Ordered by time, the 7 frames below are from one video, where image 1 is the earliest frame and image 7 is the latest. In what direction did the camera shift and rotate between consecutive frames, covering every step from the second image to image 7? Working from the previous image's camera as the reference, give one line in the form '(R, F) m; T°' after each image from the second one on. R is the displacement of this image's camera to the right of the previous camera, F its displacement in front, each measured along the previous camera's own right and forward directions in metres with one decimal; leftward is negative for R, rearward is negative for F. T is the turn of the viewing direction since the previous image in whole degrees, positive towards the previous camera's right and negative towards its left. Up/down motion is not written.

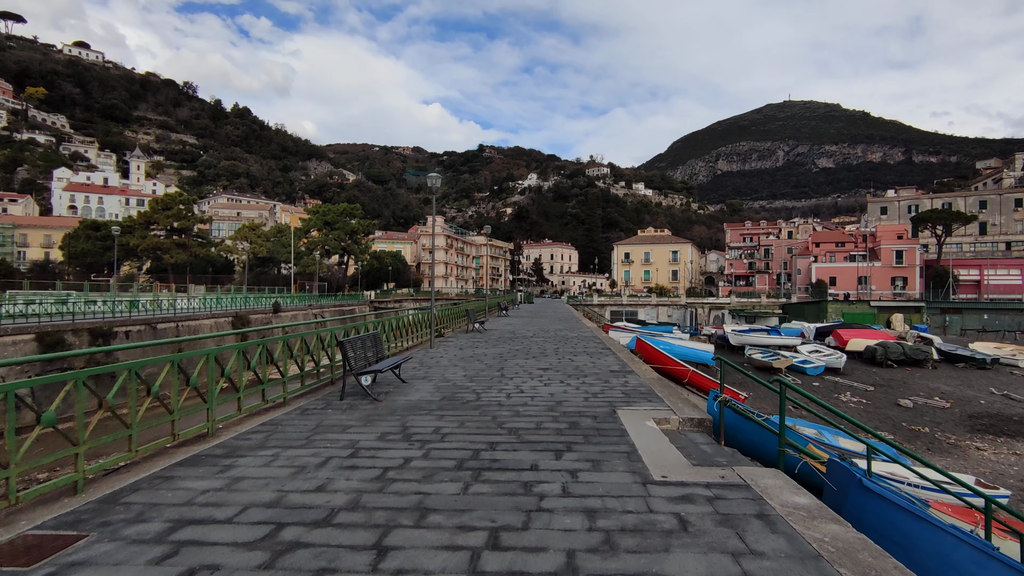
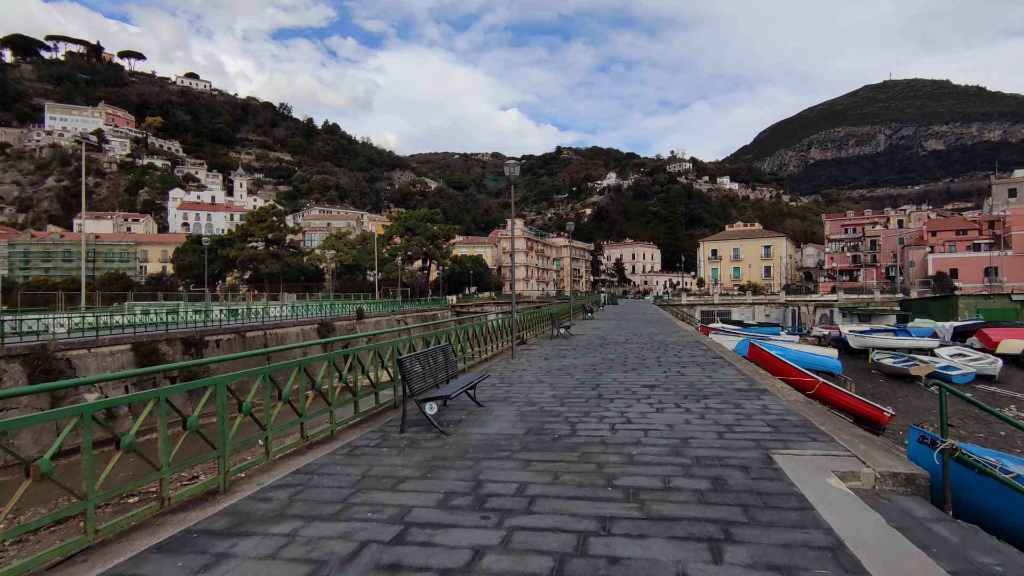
(-0.2, +1.4) m; -8°
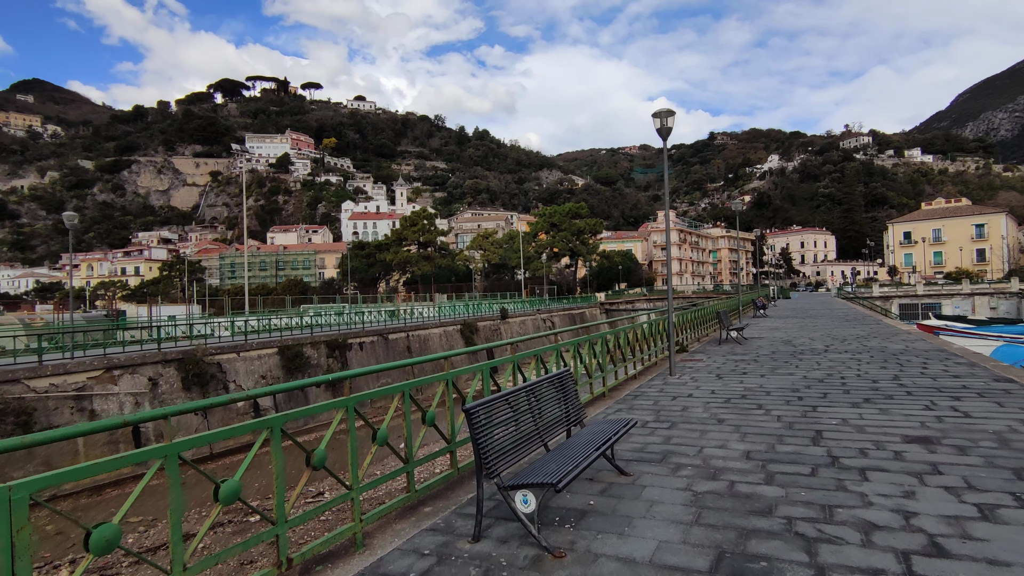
(0.0, +2.4) m; -15°
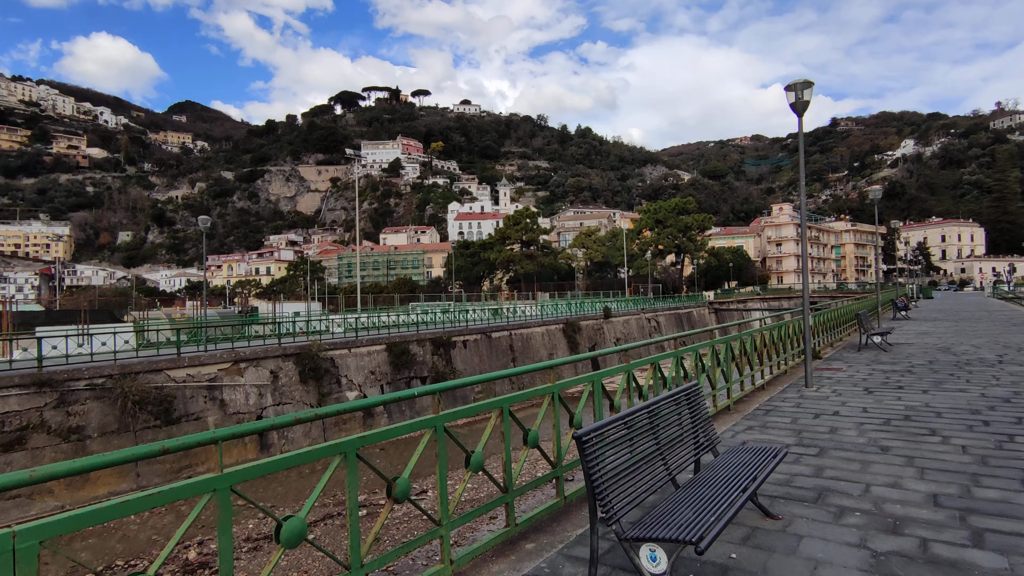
(-0.1, +0.5) m; -10°
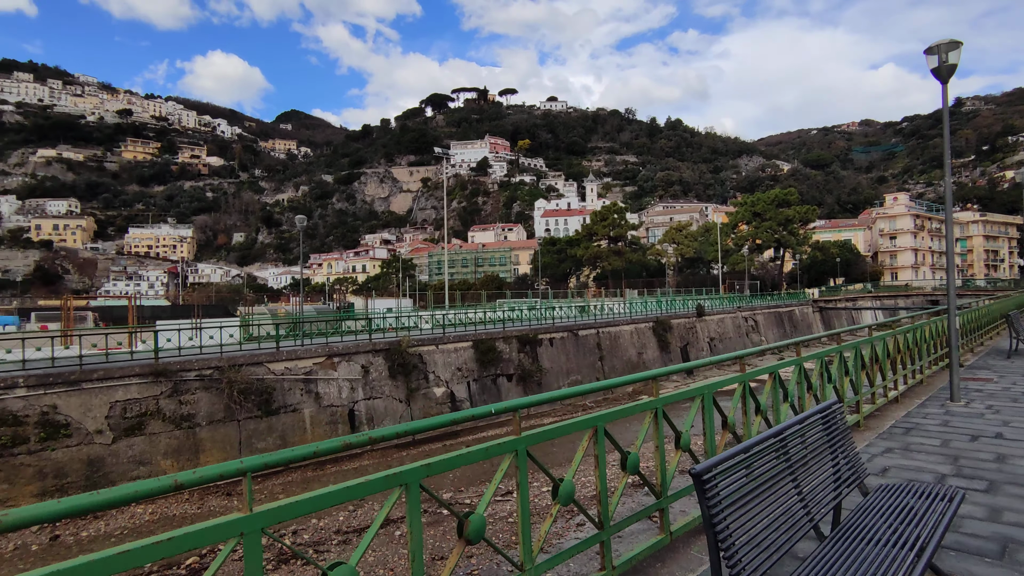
(0.0, +0.4) m; -8°
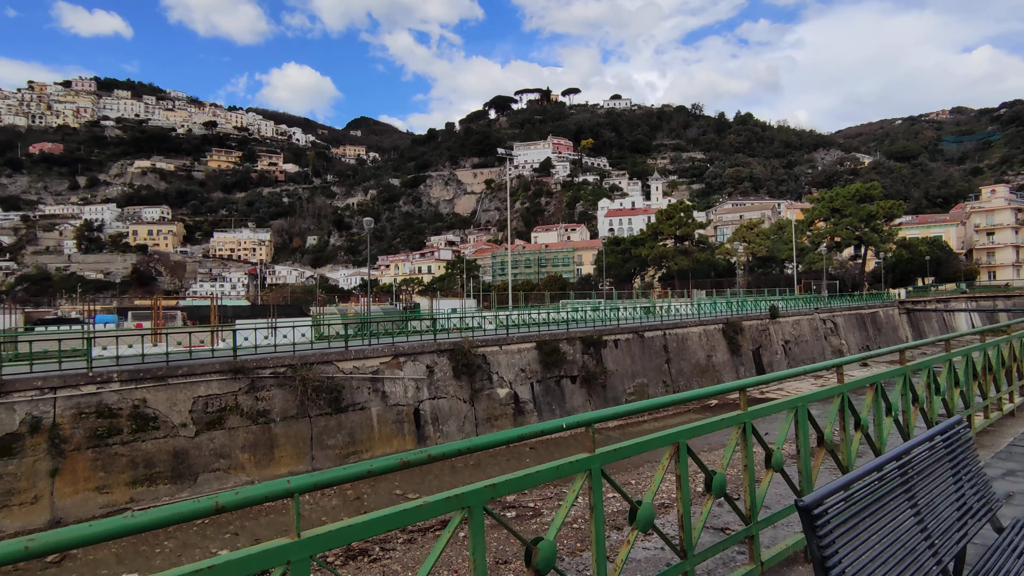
(0.0, +0.2) m; -6°
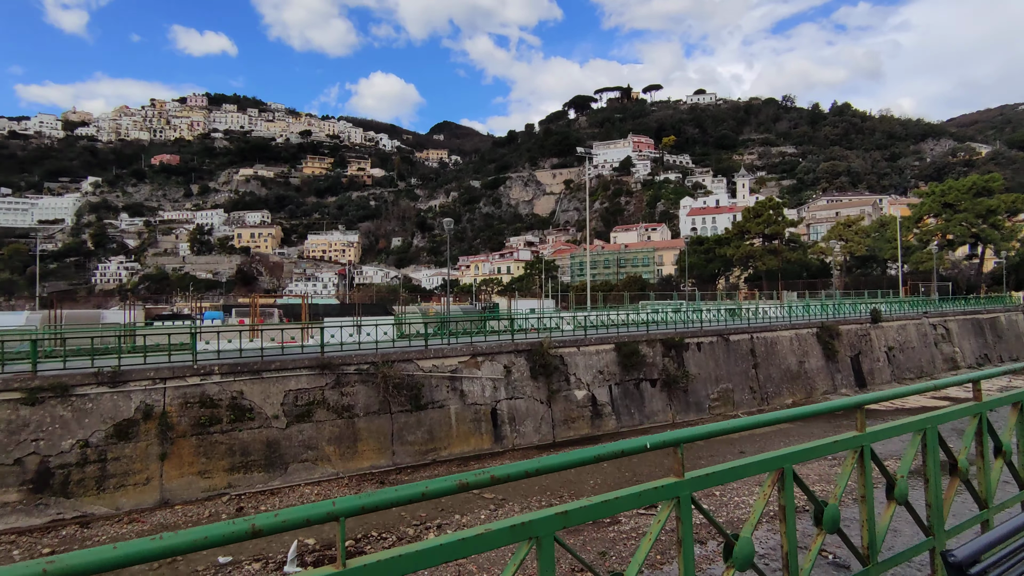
(0.0, +0.2) m; -8°
